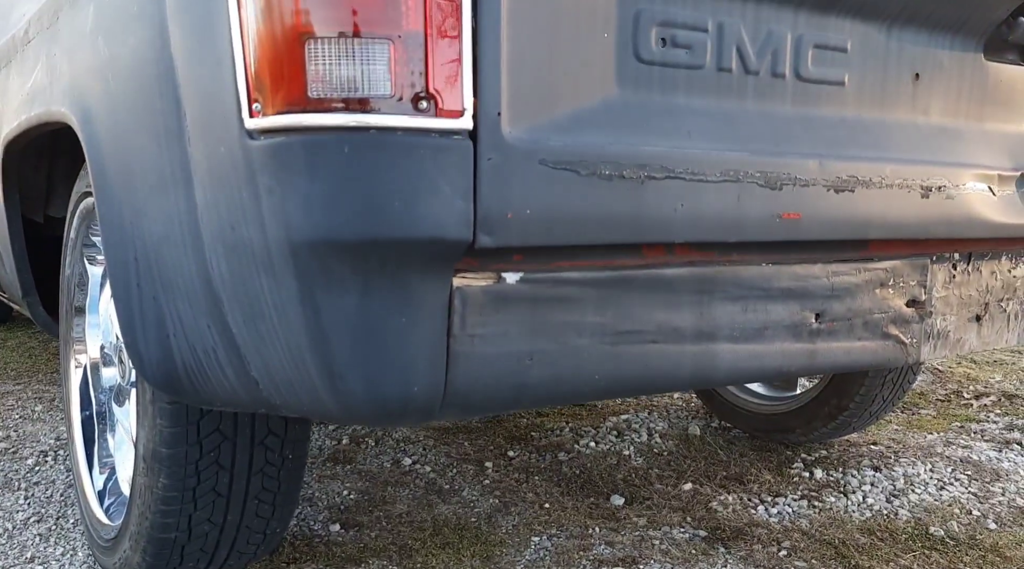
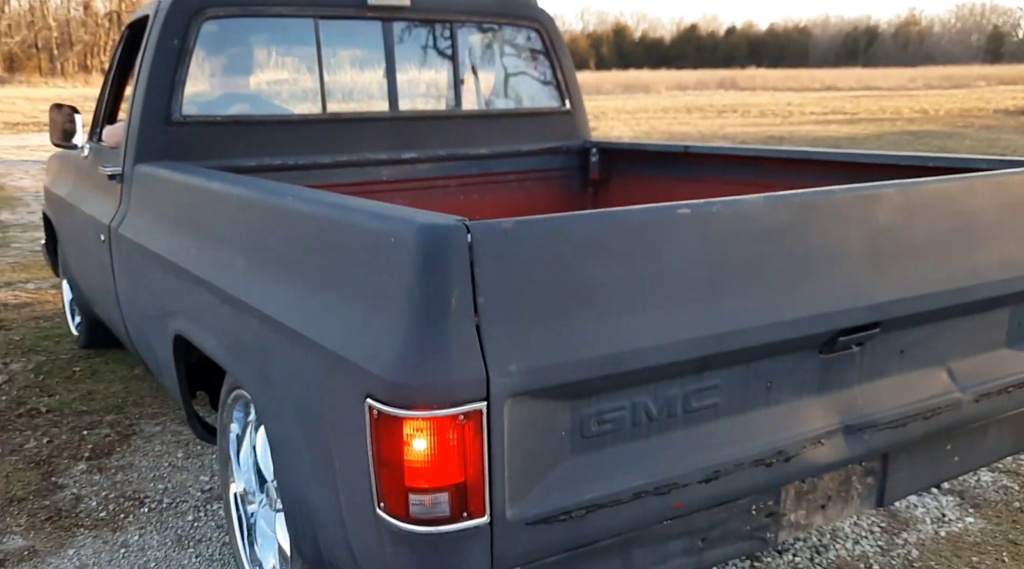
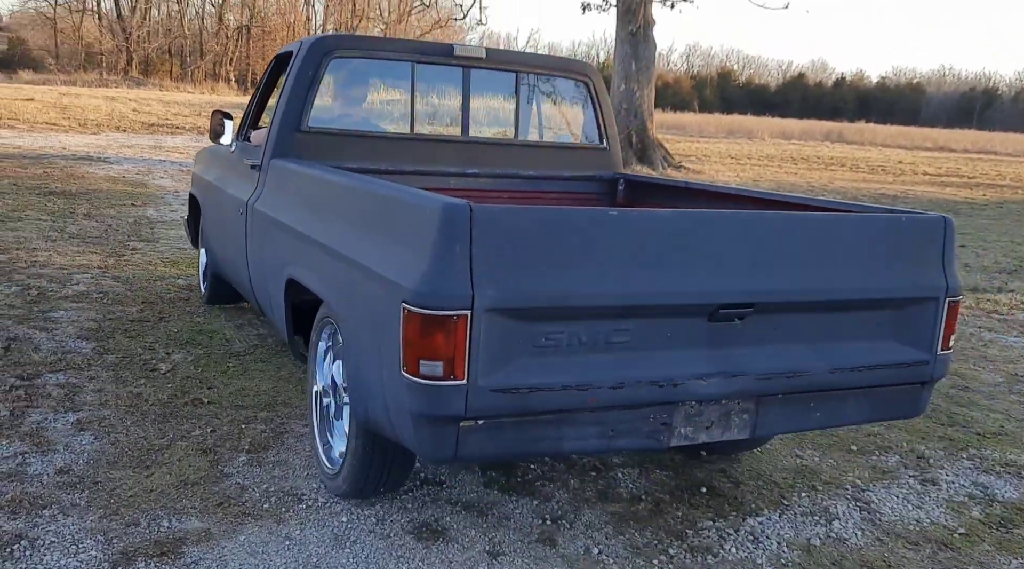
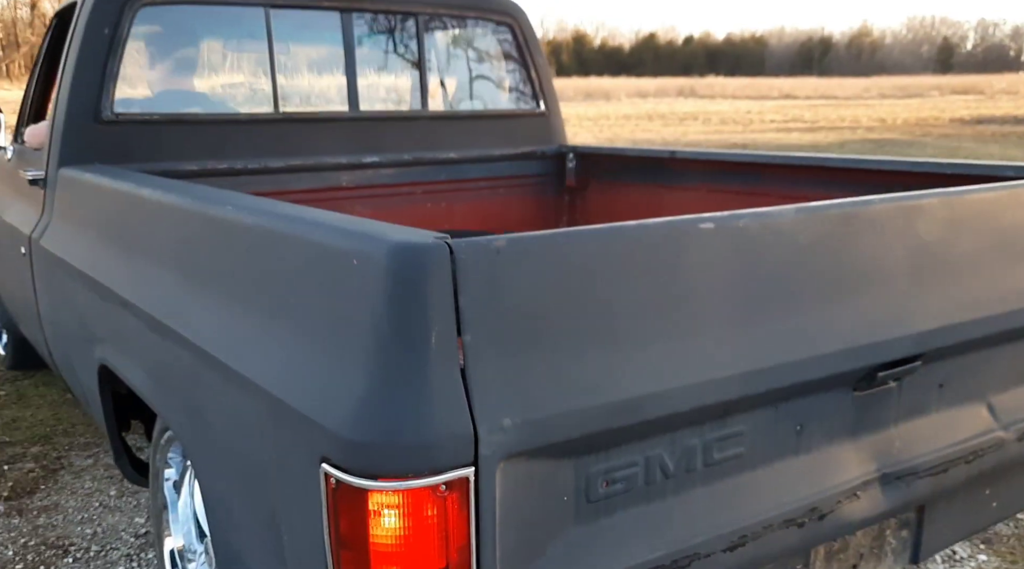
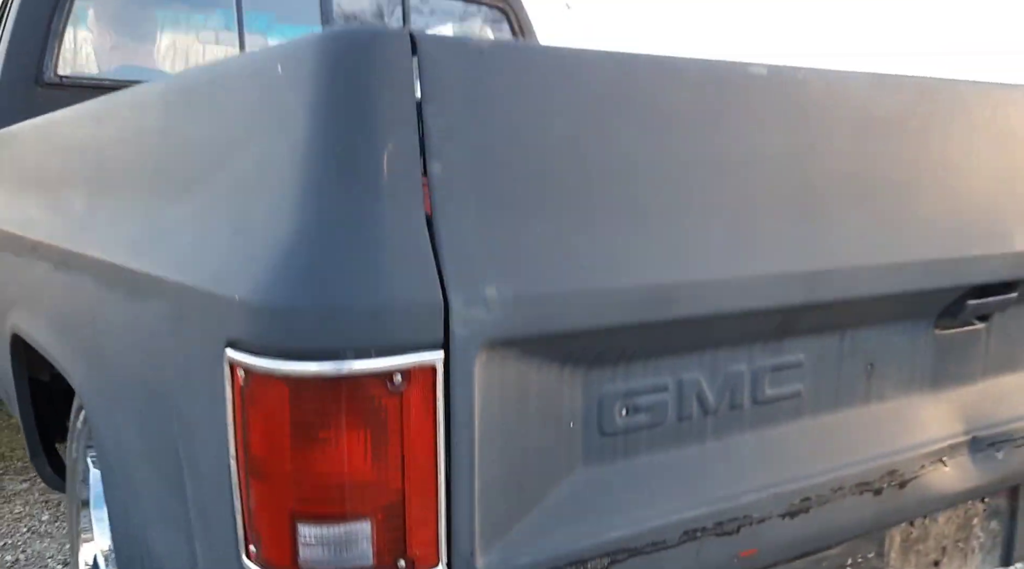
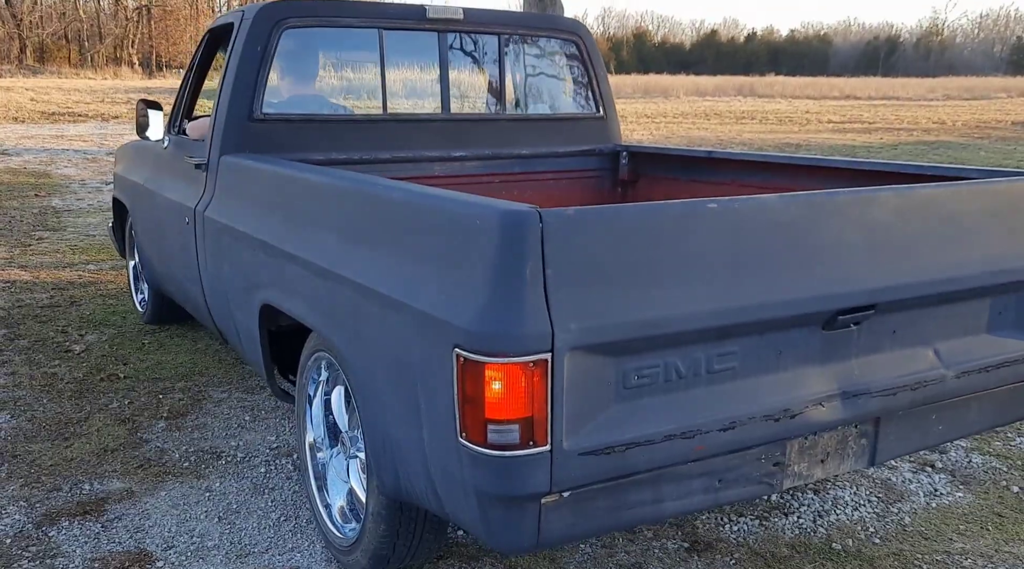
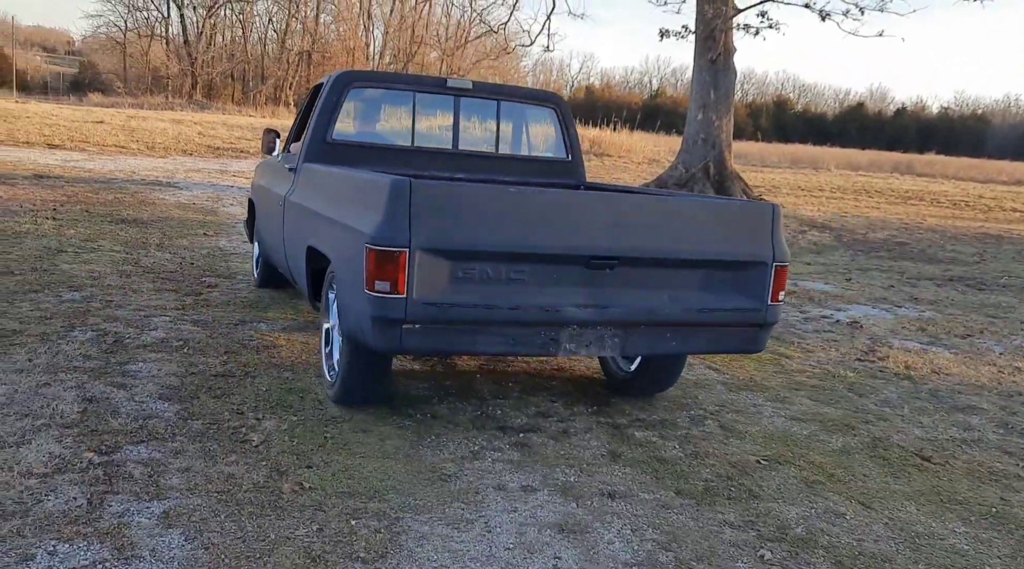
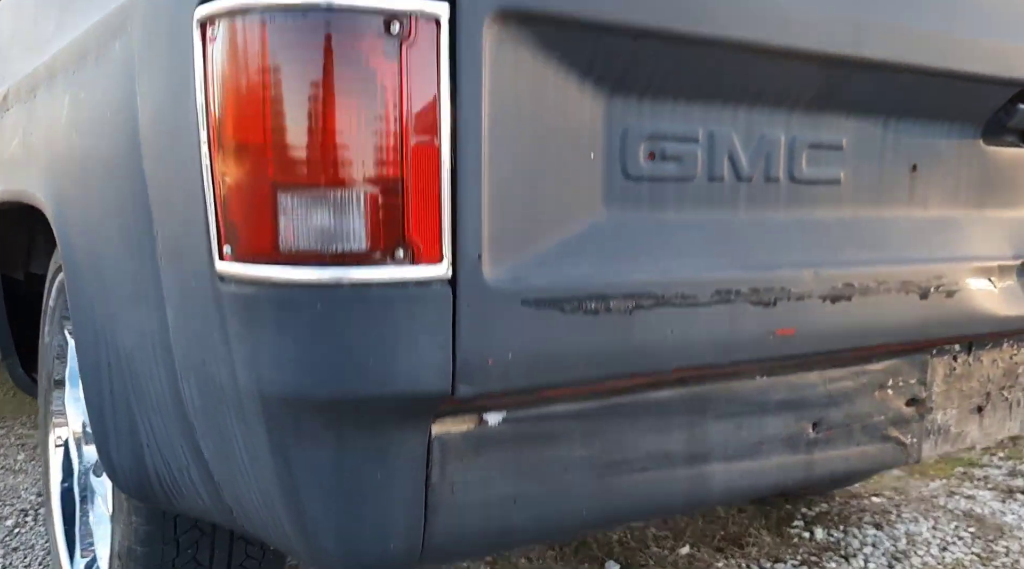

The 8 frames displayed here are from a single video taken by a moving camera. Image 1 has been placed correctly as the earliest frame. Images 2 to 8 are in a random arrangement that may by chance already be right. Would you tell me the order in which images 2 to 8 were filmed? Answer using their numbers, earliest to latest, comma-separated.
8, 5, 4, 2, 6, 3, 7
